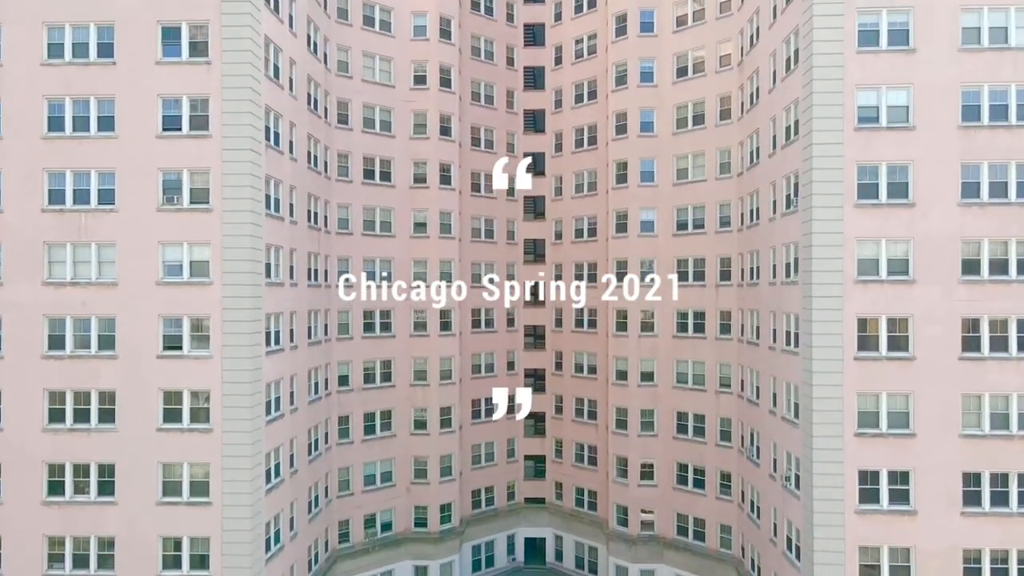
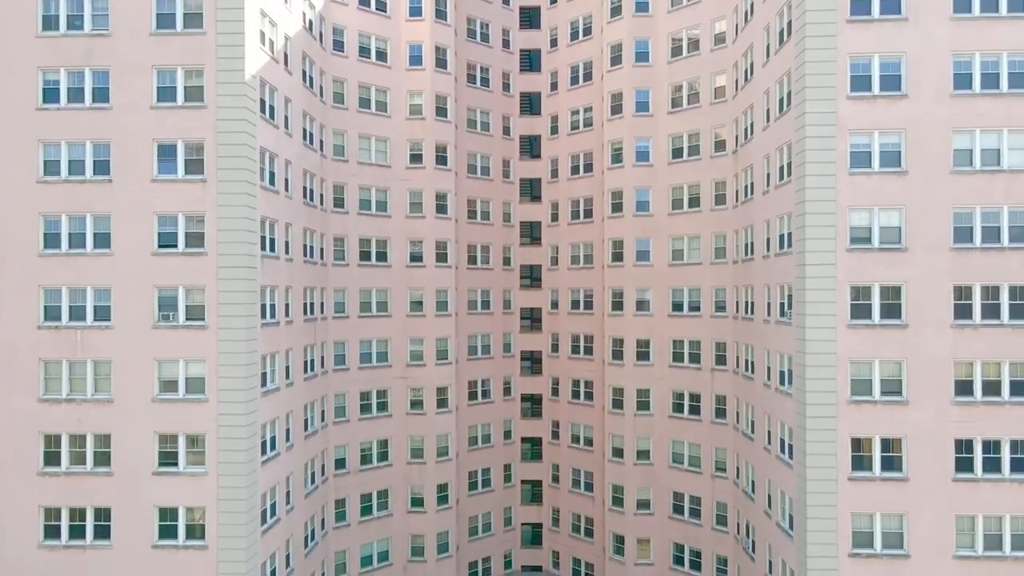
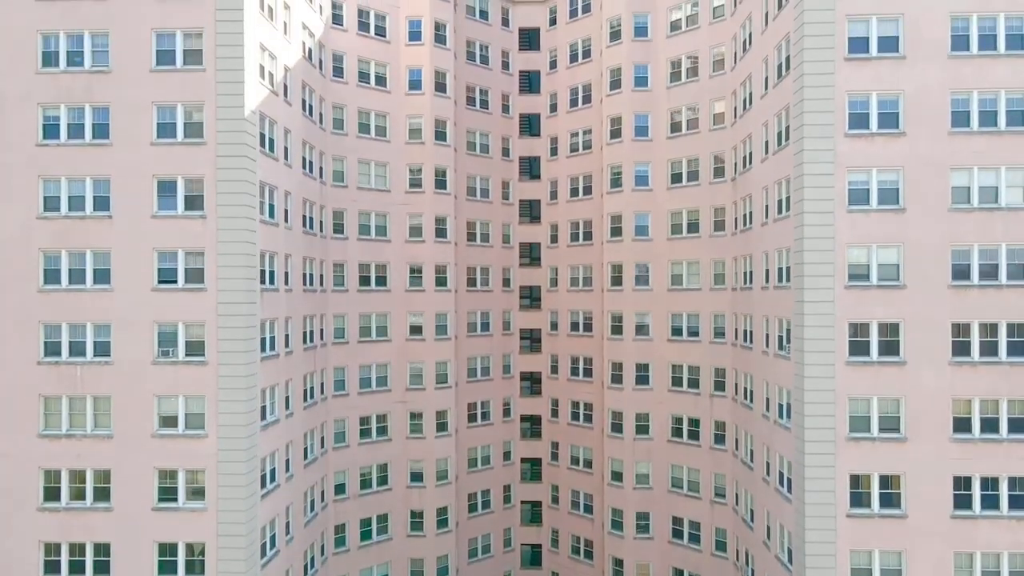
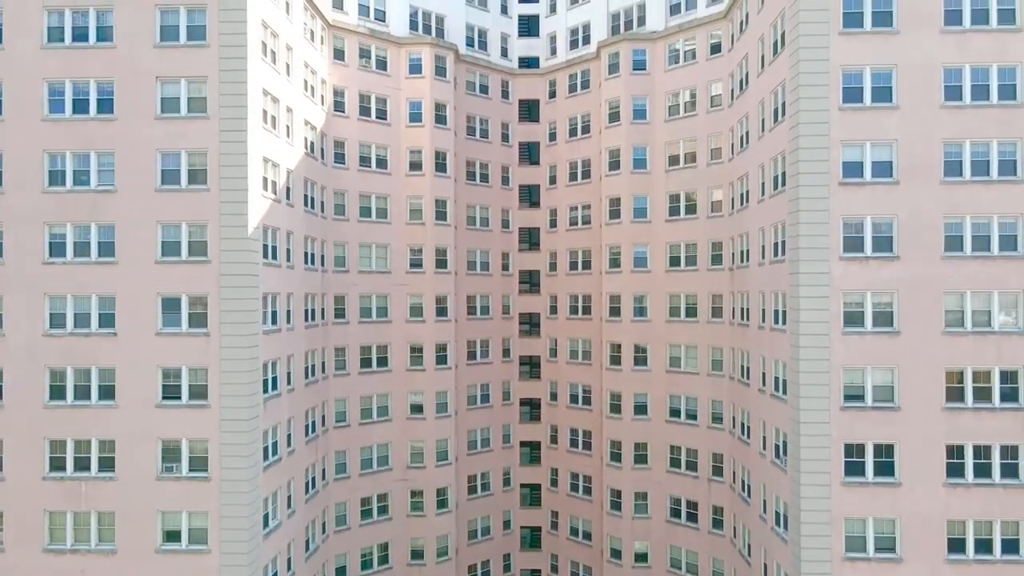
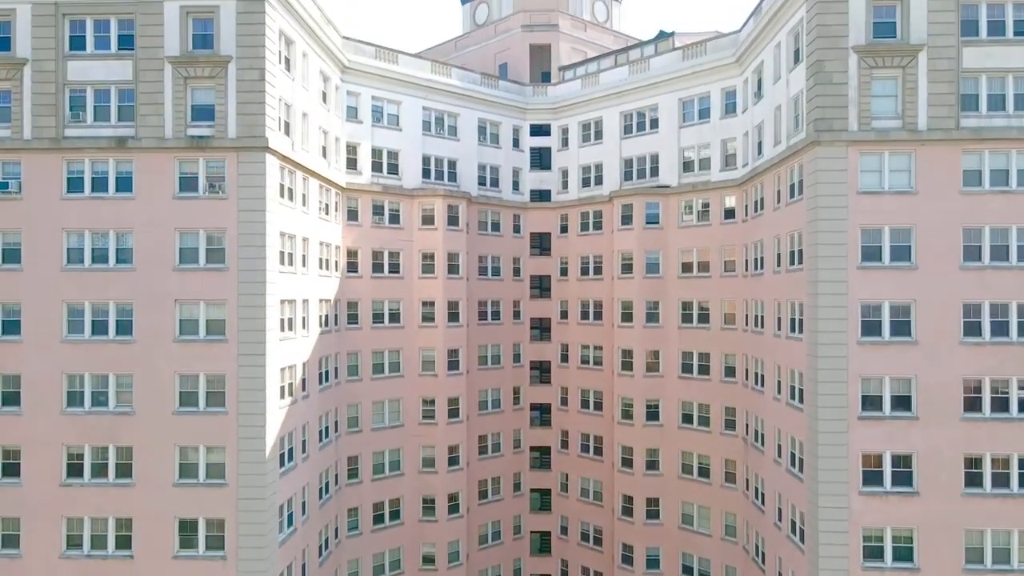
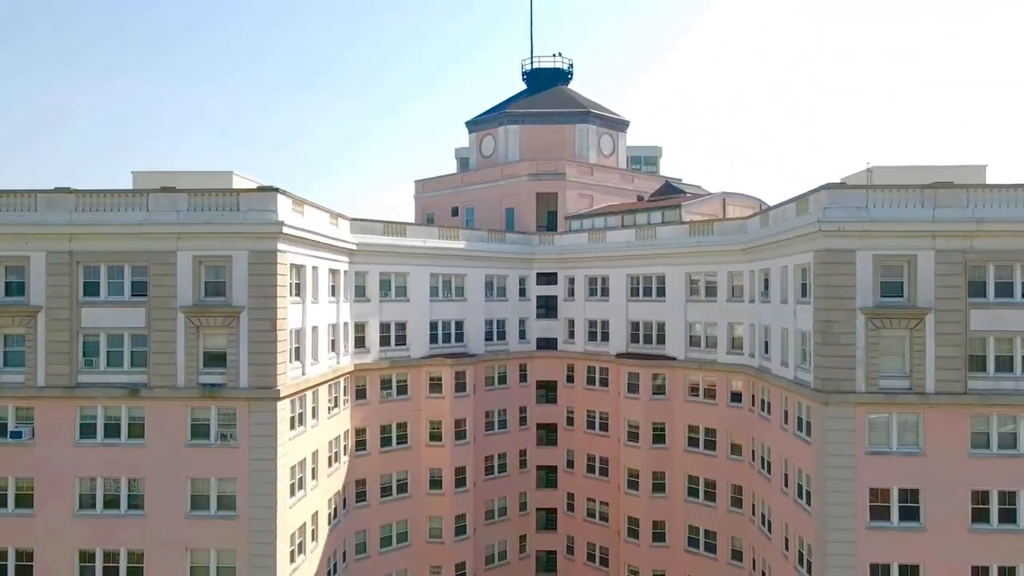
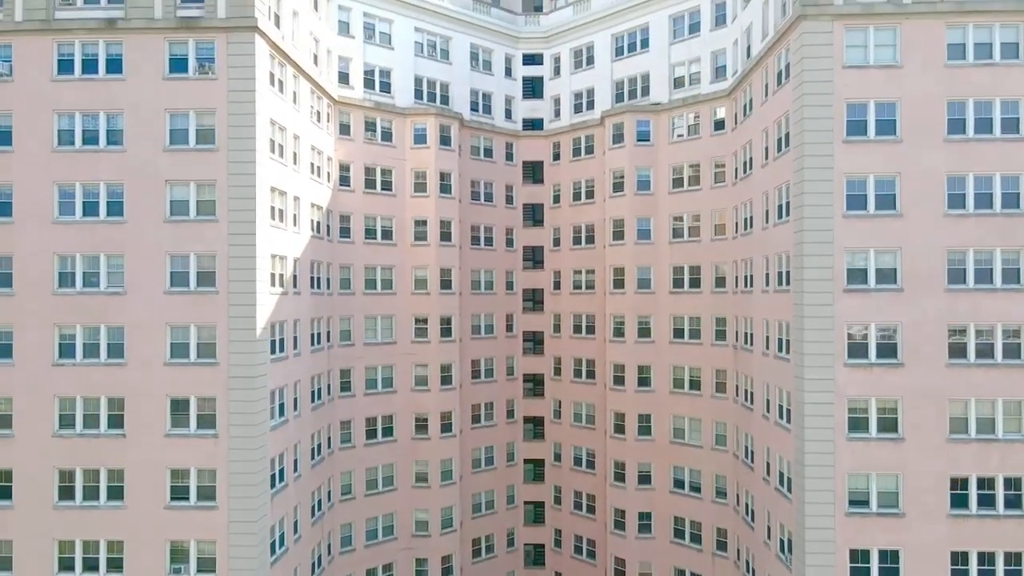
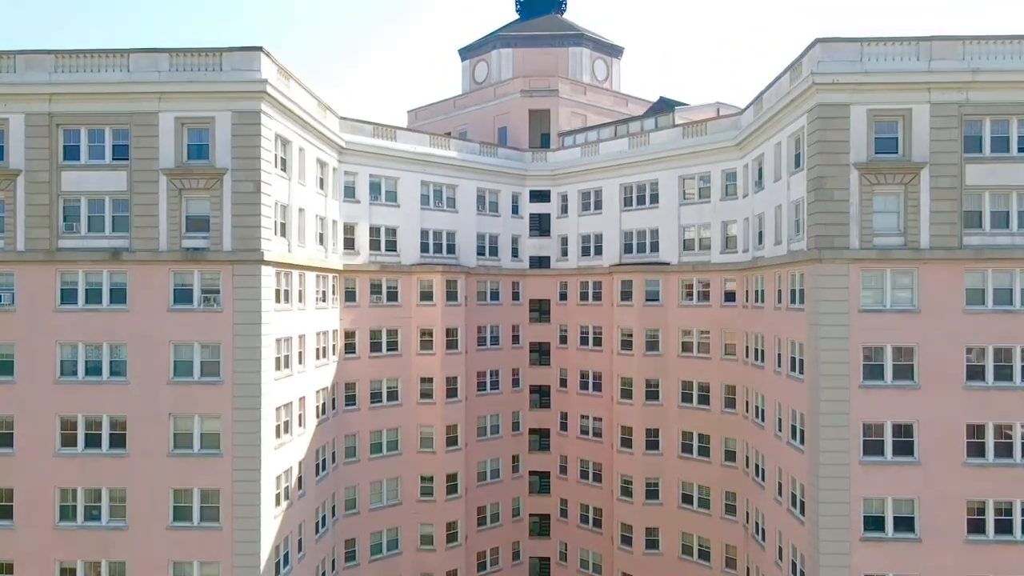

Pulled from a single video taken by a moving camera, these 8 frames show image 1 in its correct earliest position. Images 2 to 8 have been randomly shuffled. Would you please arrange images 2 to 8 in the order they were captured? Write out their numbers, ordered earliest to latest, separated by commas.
2, 3, 4, 7, 5, 8, 6
